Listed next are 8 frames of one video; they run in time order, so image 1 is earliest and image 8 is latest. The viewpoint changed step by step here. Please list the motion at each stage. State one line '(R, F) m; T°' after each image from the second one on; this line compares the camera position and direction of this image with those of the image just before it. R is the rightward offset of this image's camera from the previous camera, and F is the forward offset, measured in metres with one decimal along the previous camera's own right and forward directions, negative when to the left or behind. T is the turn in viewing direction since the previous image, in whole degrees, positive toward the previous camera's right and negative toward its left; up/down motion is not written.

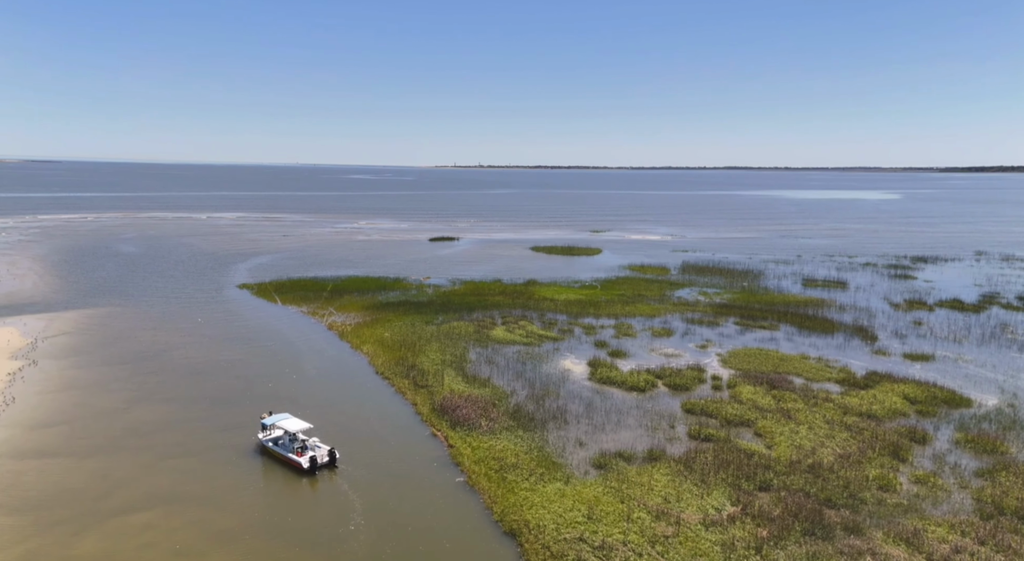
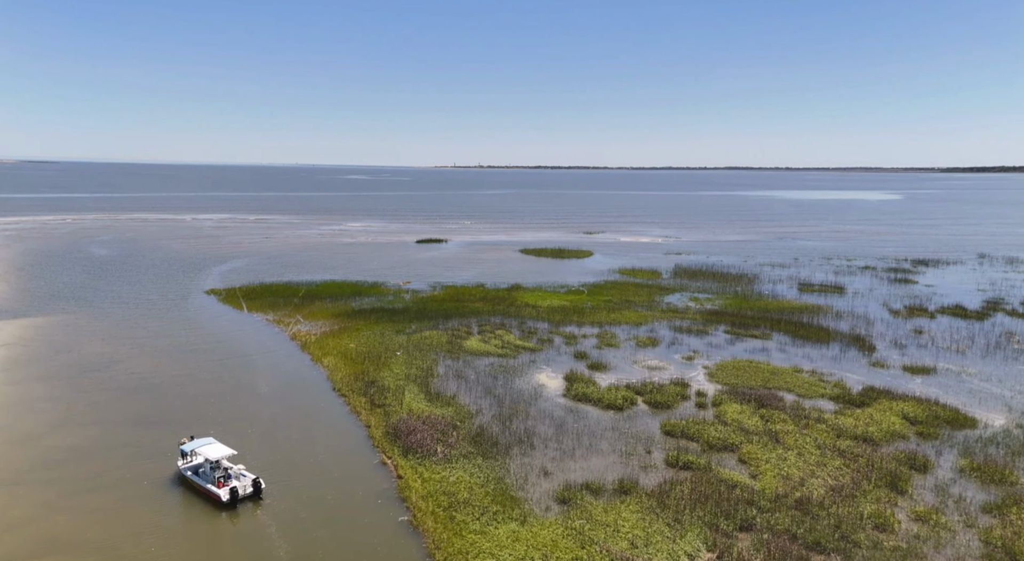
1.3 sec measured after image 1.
(+1.6, +2.6) m; 0°
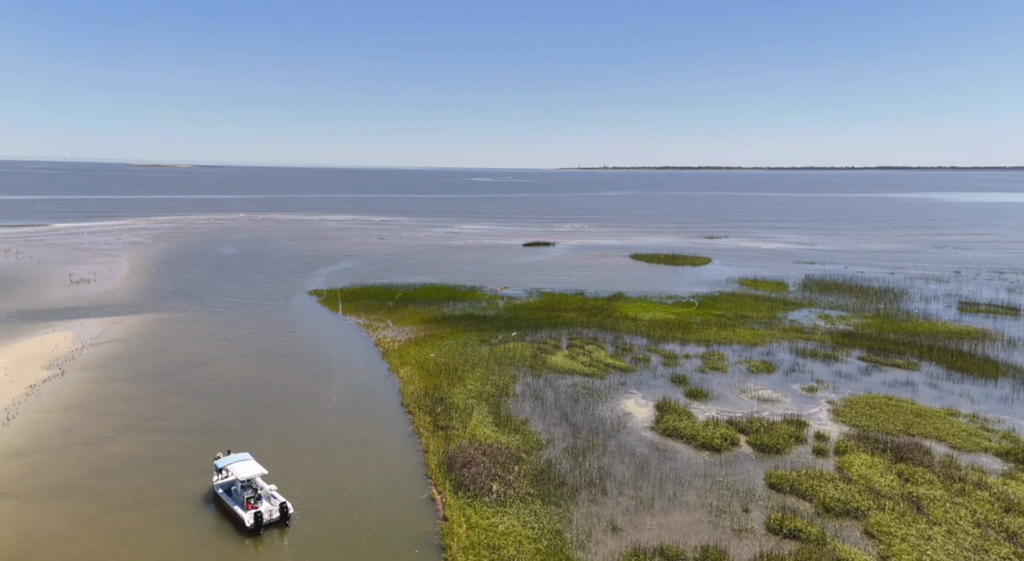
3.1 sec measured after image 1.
(+1.8, +3.9) m; -10°
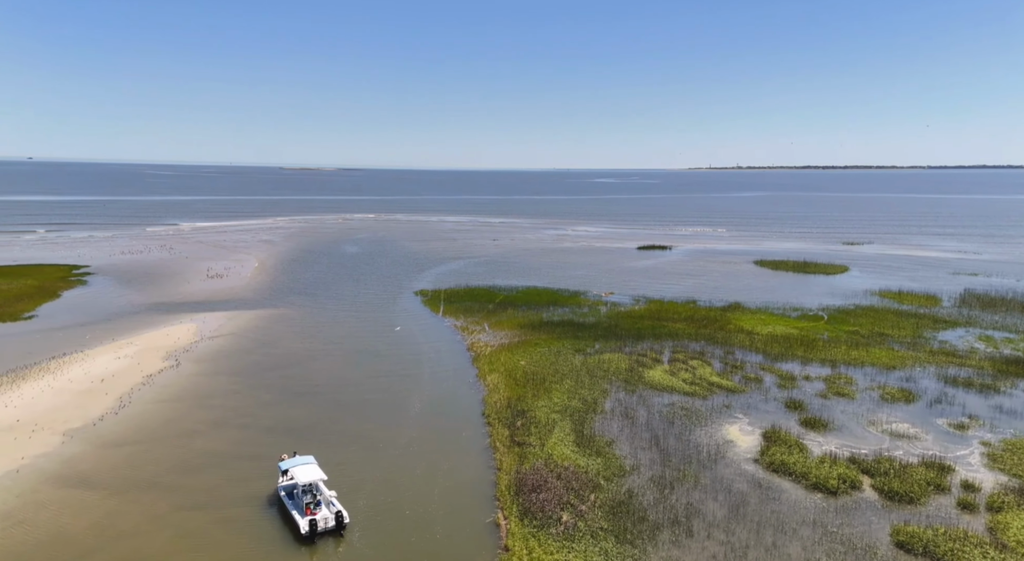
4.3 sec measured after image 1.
(+1.5, +2.4) m; -10°
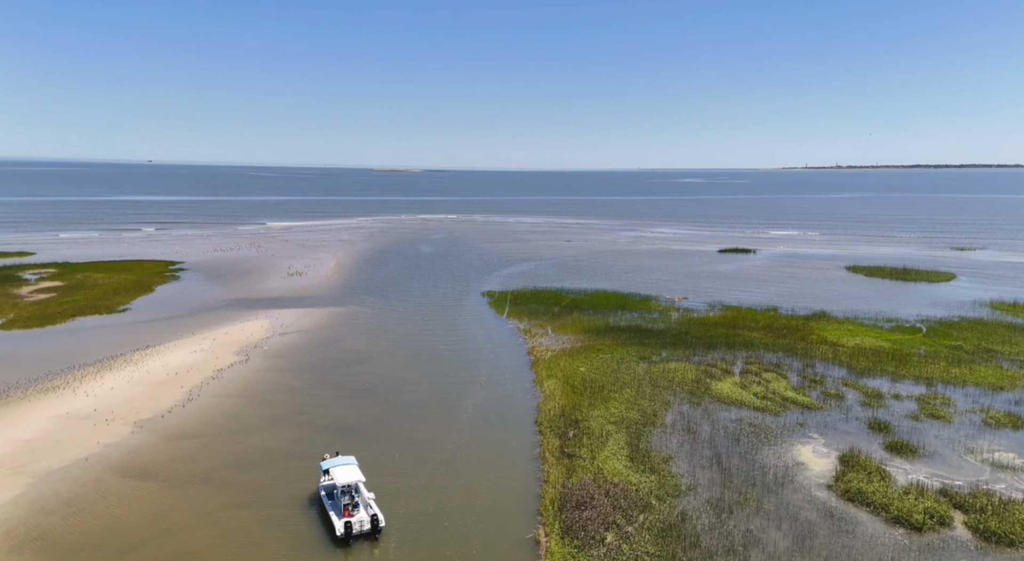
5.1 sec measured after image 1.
(+1.2, +1.2) m; -7°
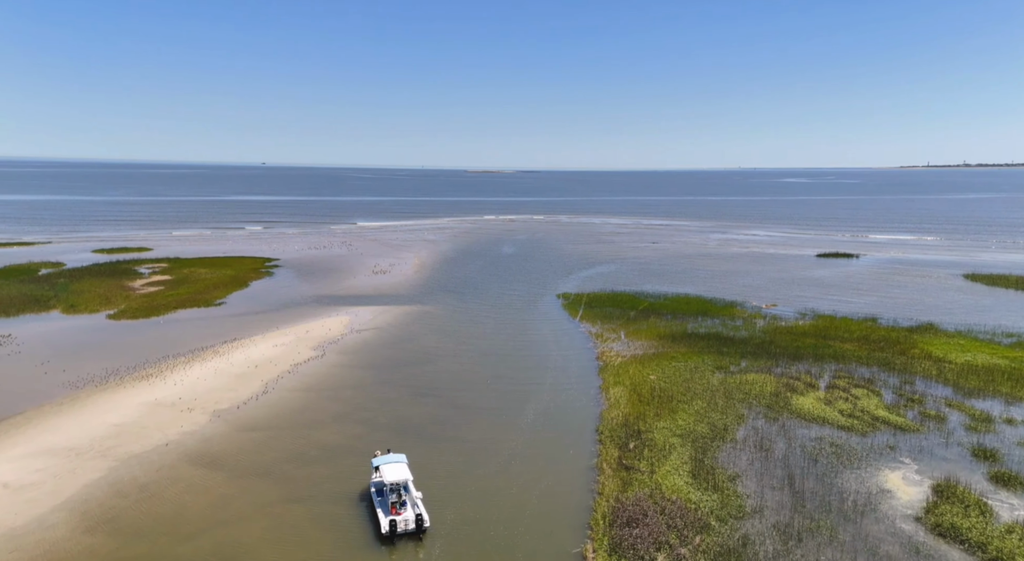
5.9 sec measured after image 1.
(+1.2, +0.8) m; -8°
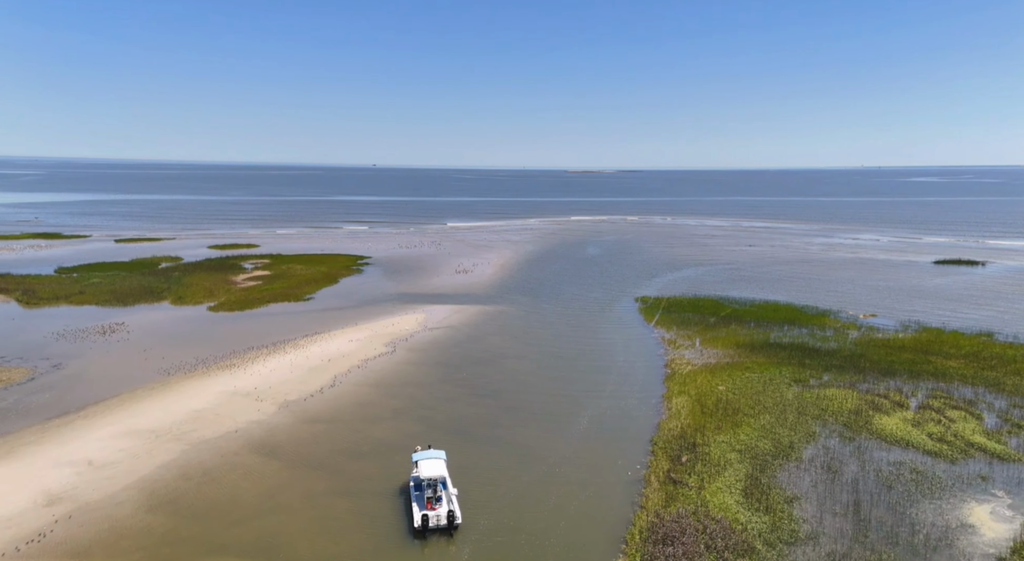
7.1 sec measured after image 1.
(+1.9, +0.6) m; -9°
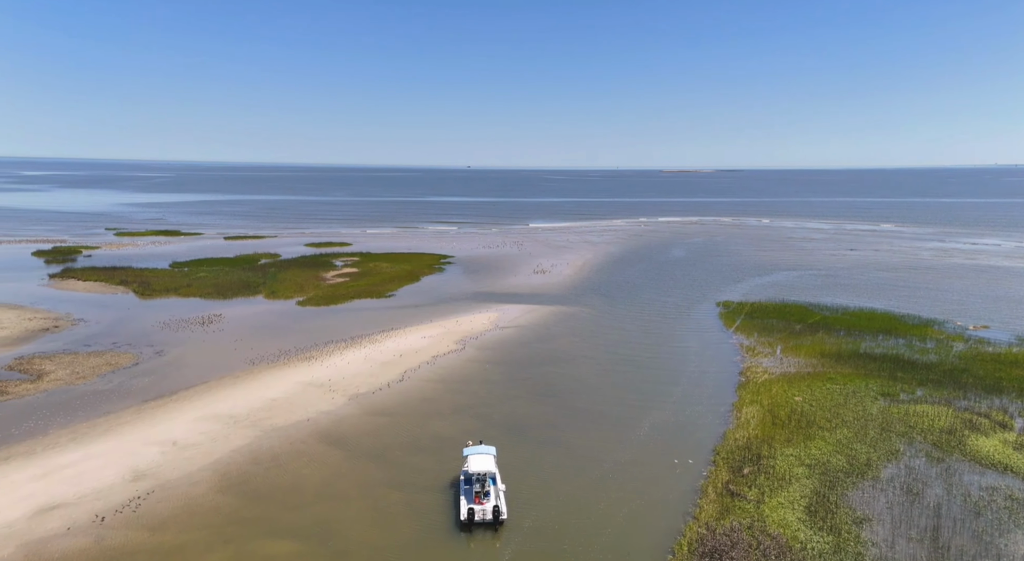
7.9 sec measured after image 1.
(+1.3, +0.4) m; -8°
